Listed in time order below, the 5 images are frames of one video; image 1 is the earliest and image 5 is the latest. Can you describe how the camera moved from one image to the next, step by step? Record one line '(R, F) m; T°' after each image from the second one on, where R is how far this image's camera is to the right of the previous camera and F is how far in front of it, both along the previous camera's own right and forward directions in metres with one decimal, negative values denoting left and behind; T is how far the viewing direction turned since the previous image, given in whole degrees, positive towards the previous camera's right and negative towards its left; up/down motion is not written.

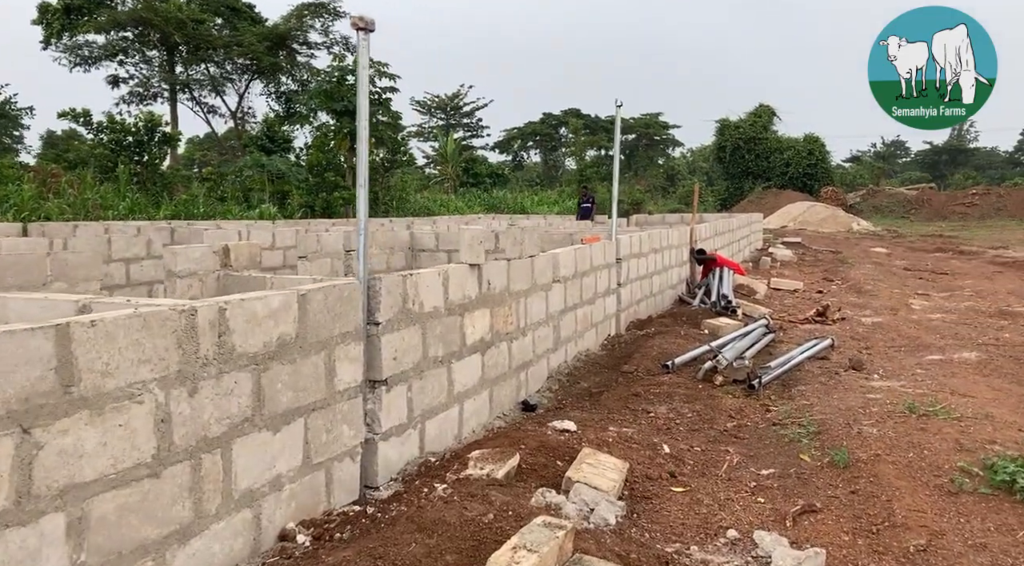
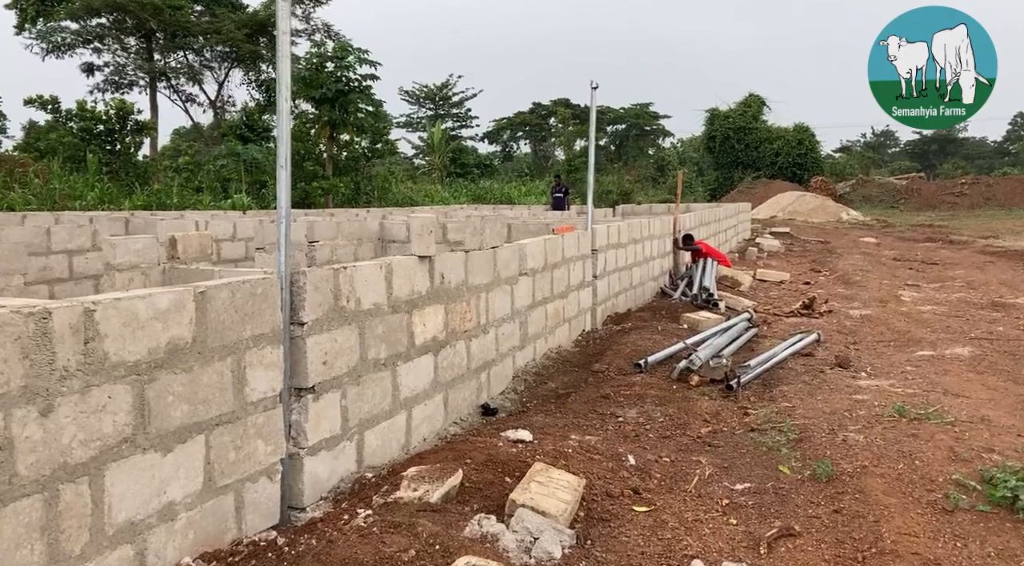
(+0.2, +0.3) m; +1°
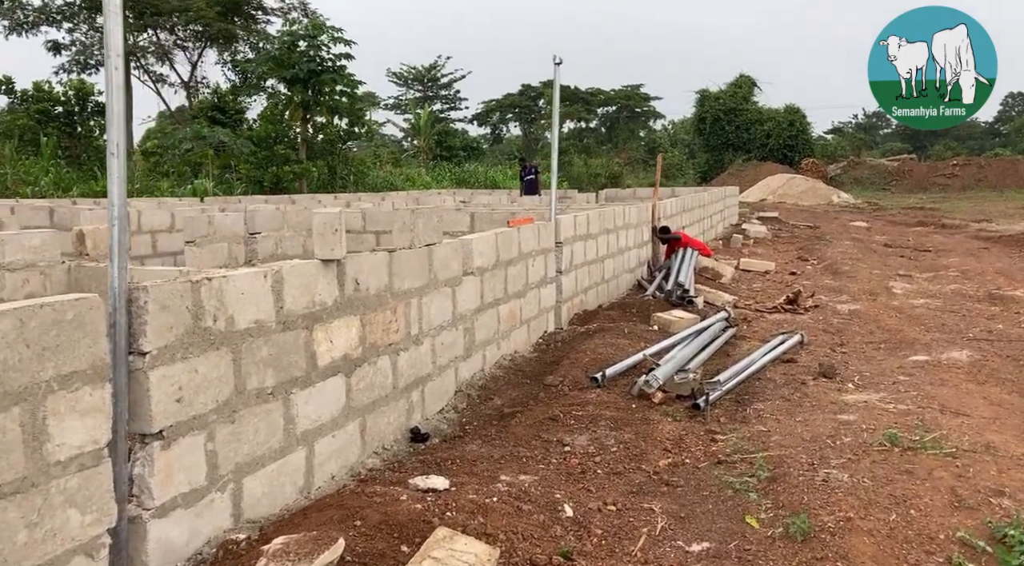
(+0.3, +0.6) m; +1°
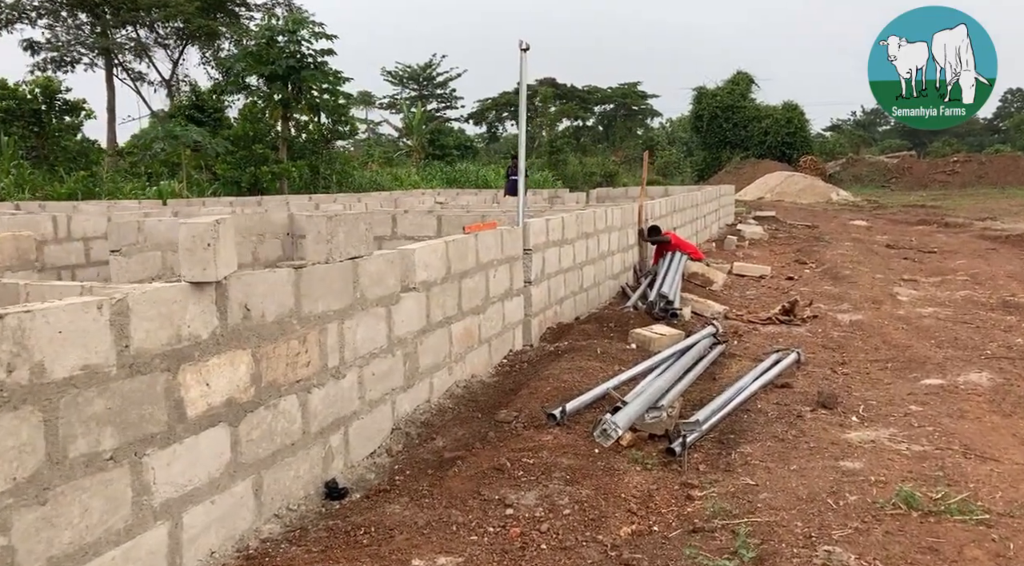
(+0.3, +0.6) m; 0°
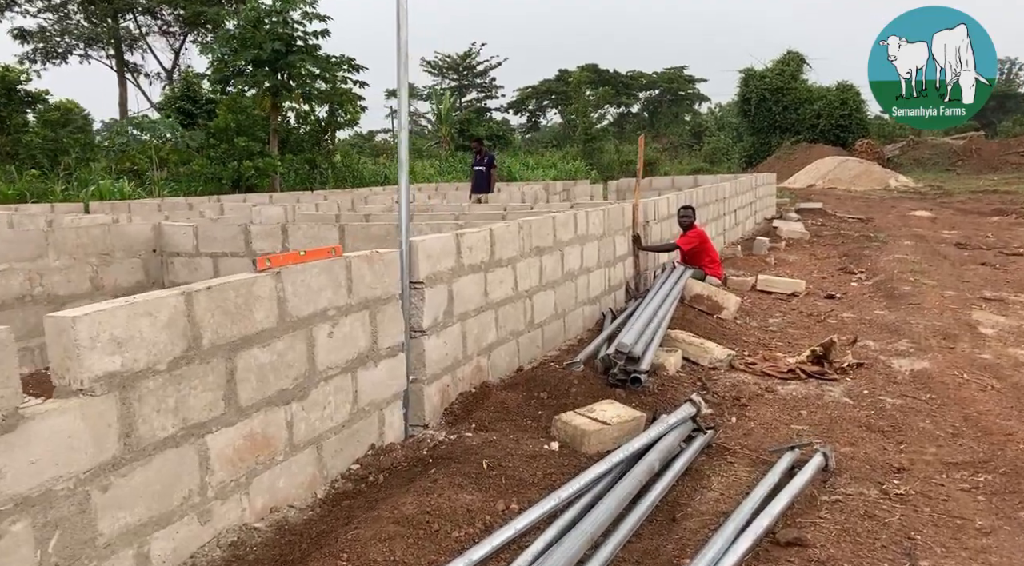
(+0.8, +1.8) m; -4°
